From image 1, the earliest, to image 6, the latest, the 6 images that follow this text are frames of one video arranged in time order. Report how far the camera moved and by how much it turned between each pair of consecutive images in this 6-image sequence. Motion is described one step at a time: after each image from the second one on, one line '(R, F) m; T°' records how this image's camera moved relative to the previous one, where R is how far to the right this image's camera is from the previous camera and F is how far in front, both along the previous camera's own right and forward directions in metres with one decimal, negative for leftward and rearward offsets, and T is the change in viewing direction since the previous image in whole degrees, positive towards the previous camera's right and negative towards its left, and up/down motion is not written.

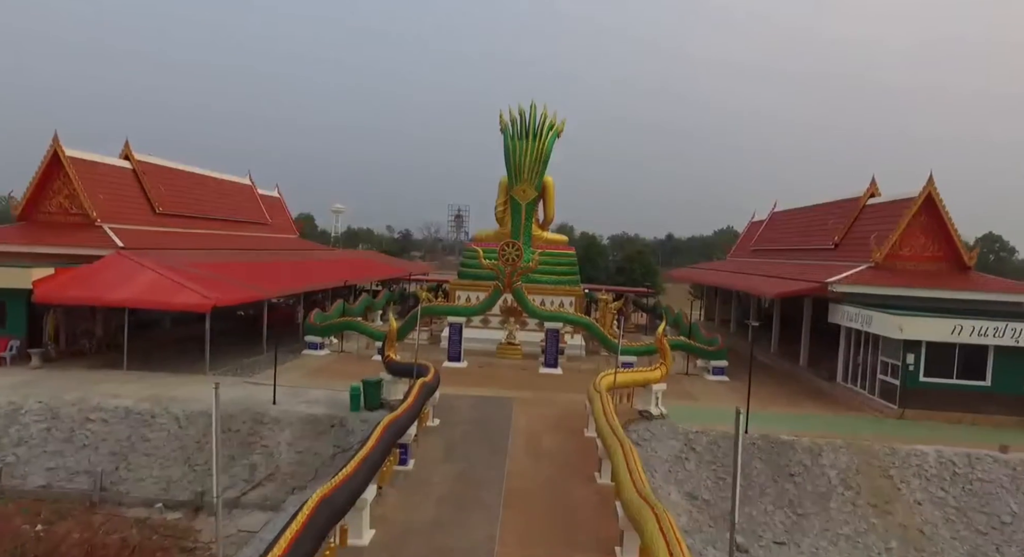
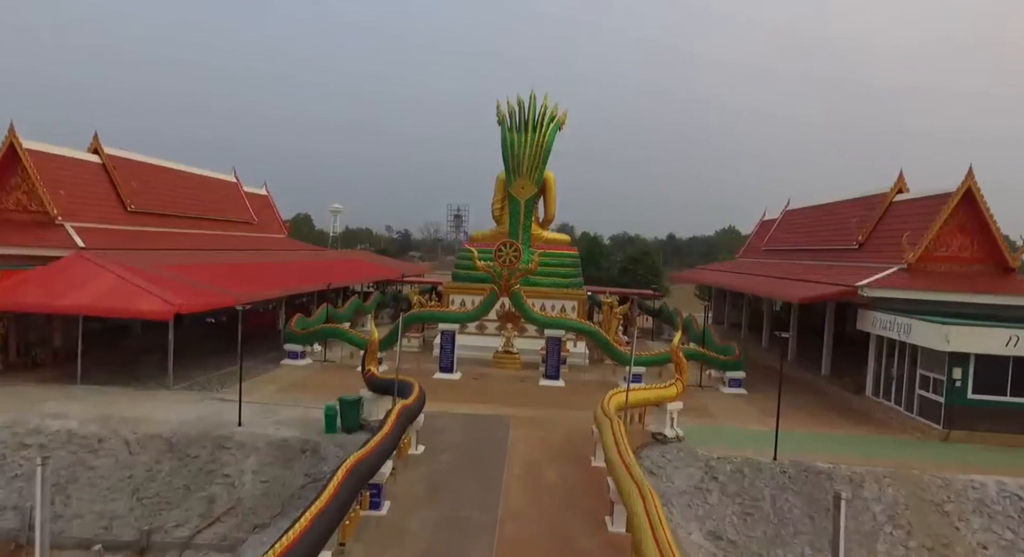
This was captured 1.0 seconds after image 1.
(+0.1, +1.5) m; 0°
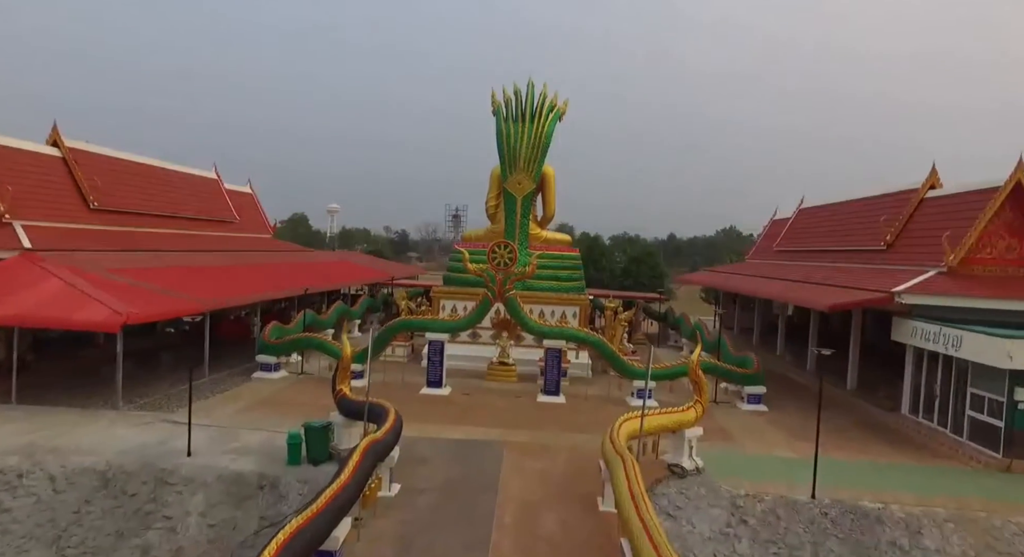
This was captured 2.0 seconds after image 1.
(+0.1, +1.6) m; 0°
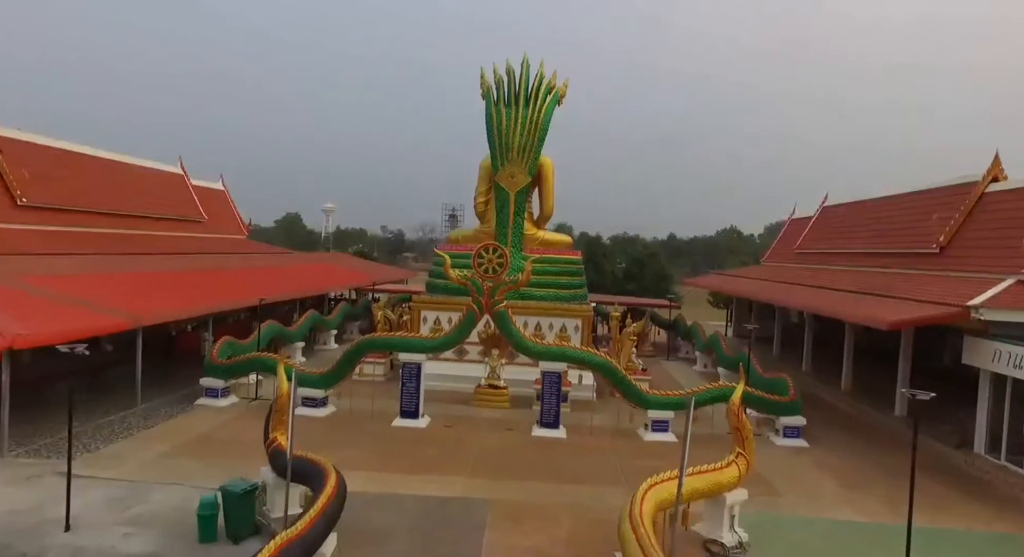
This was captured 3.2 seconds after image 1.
(+0.2, +2.4) m; 0°
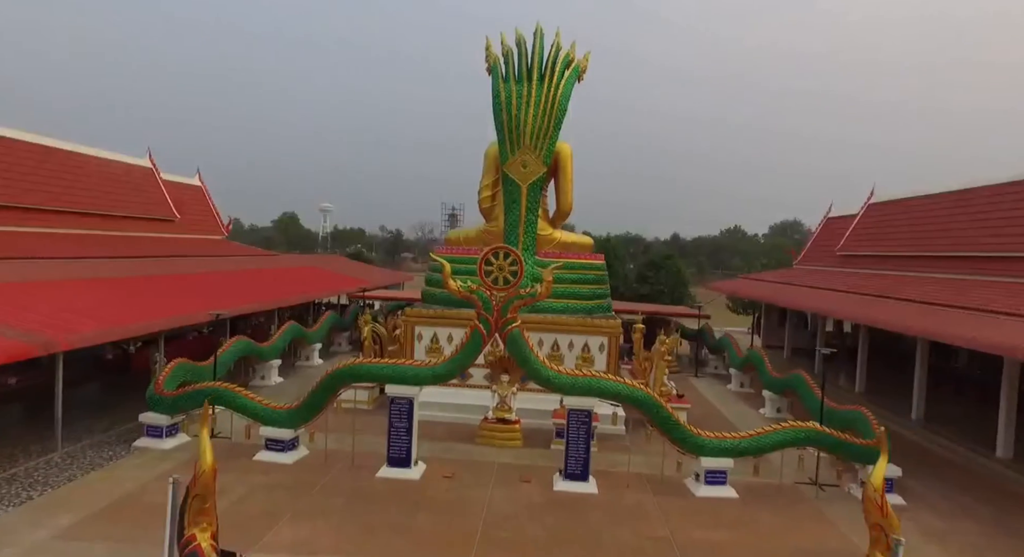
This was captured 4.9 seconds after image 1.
(-0.3, +2.5) m; 0°
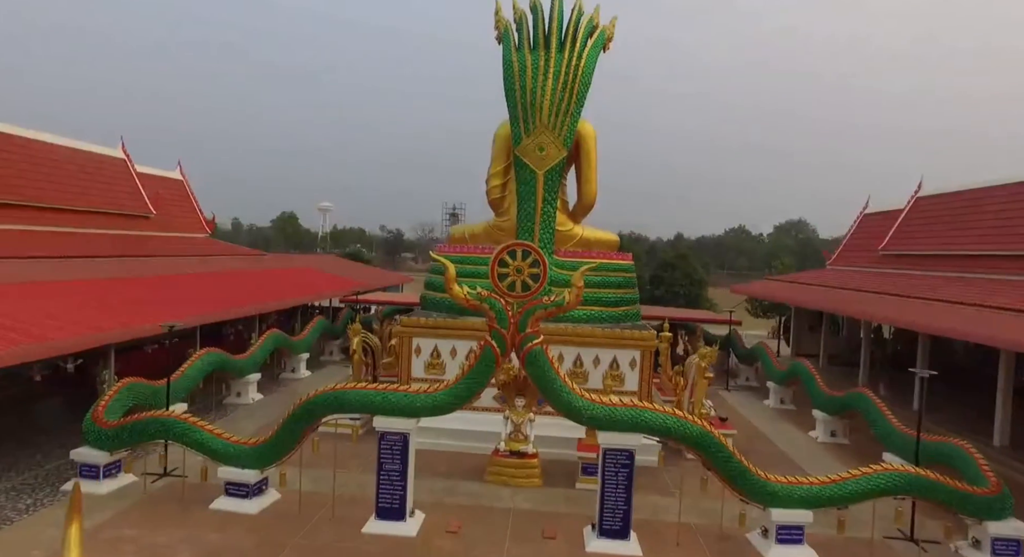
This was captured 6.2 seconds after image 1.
(-0.2, +2.0) m; 0°
